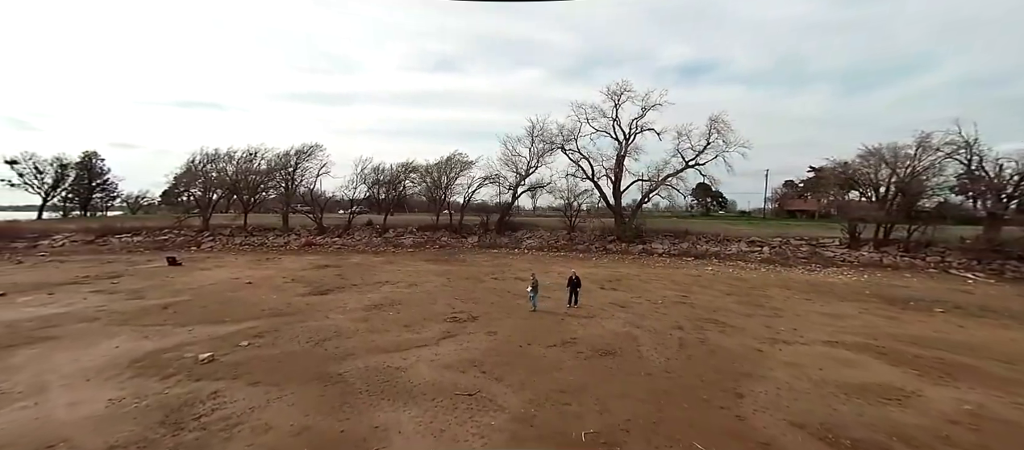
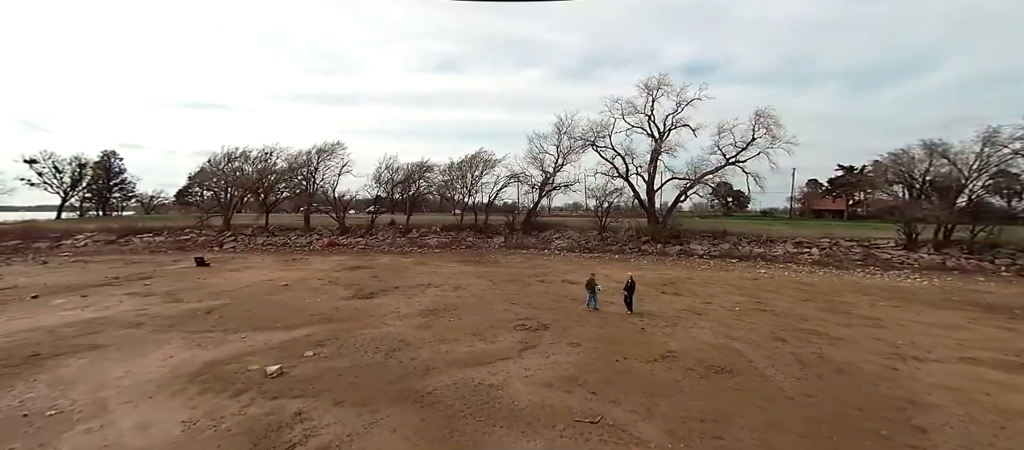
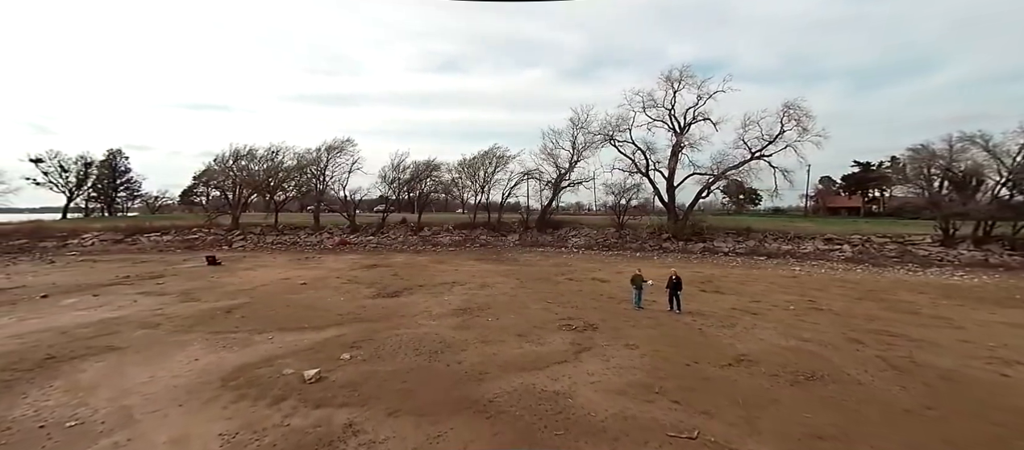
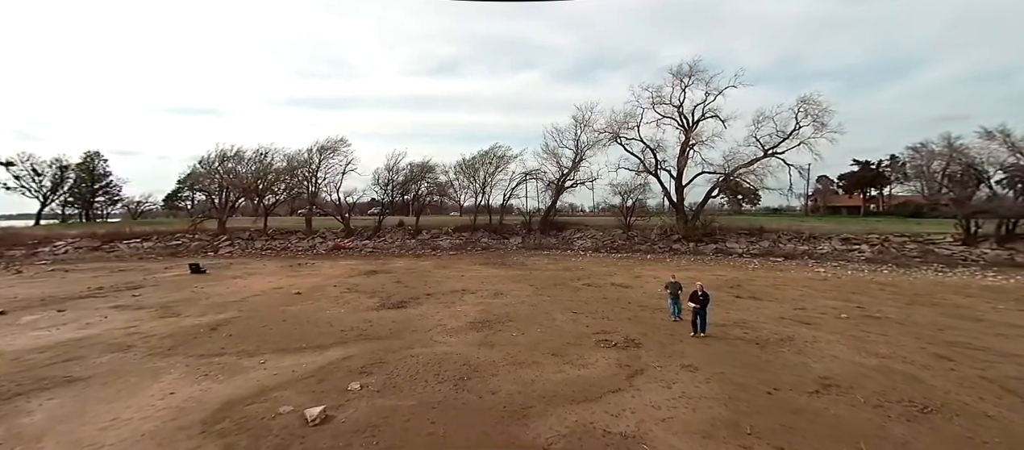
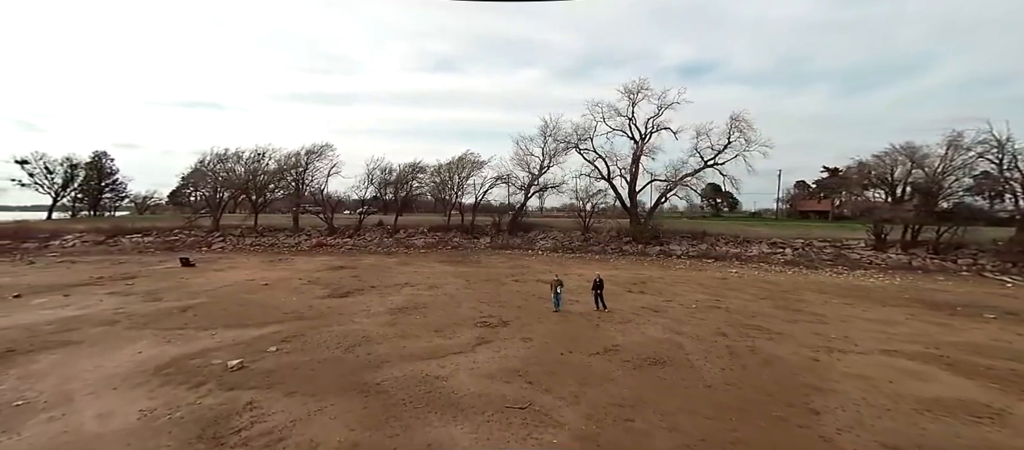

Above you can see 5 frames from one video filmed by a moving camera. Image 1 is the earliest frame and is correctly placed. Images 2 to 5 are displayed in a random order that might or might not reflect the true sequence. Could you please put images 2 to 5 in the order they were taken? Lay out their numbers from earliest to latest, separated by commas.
5, 2, 3, 4
